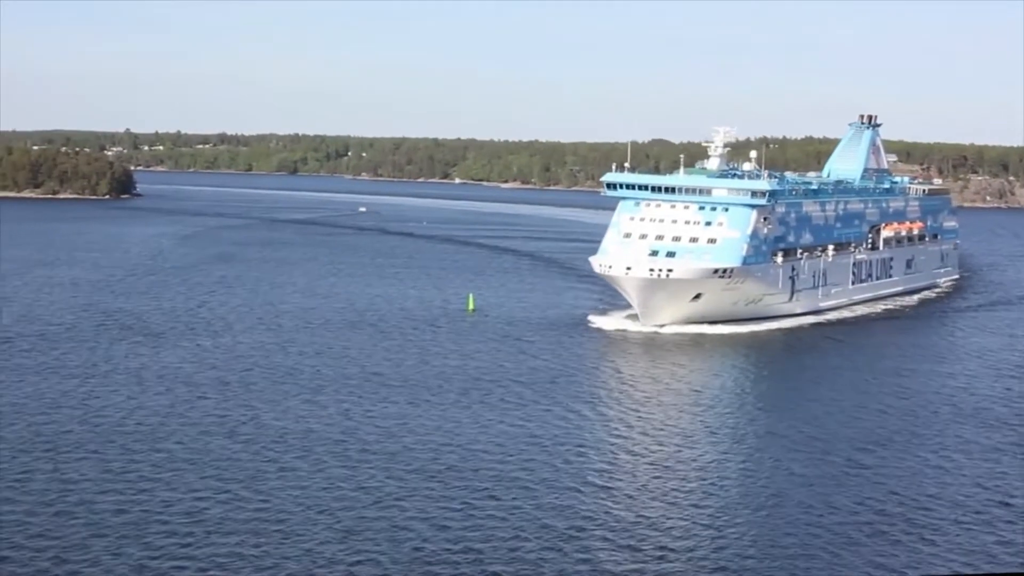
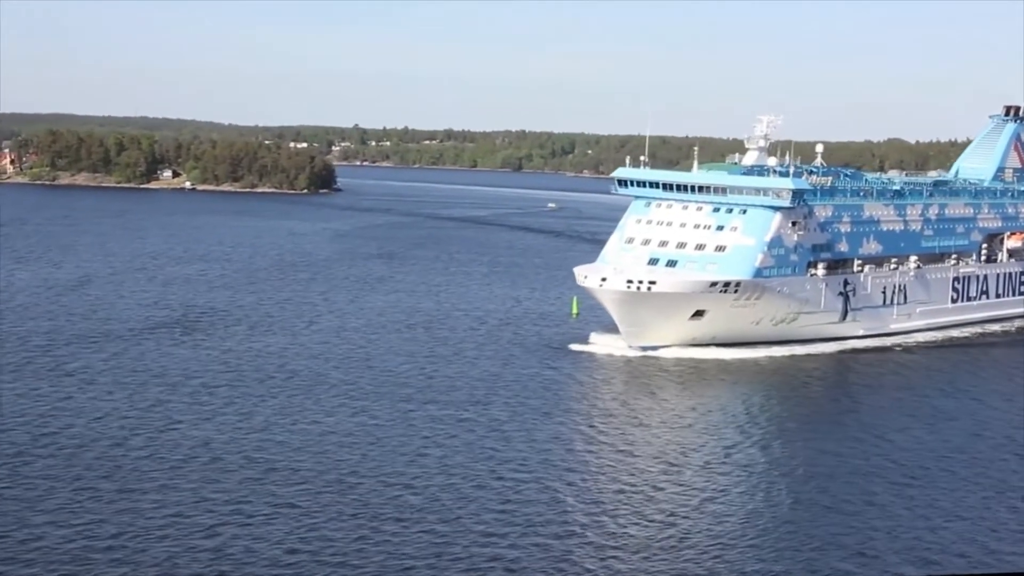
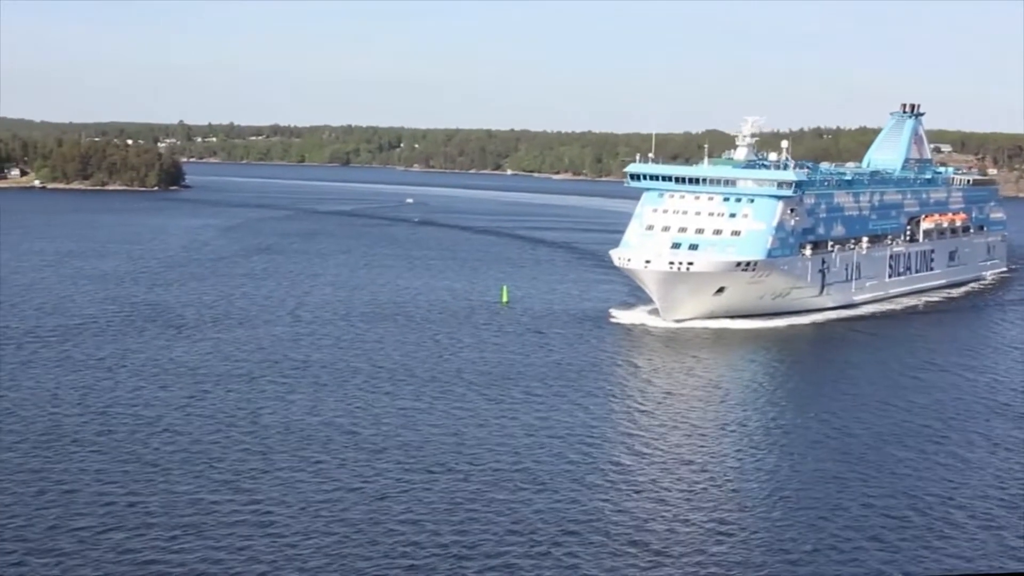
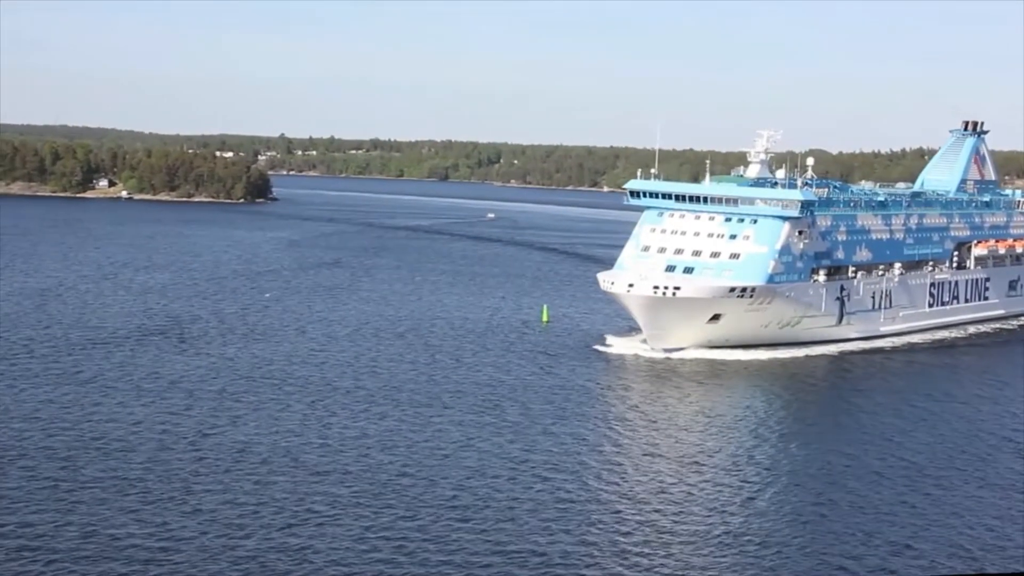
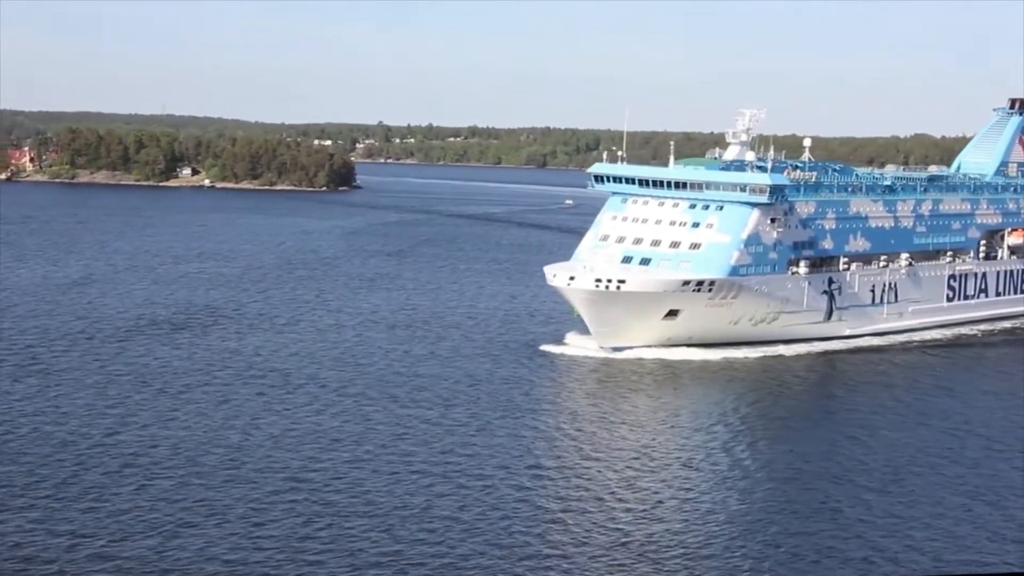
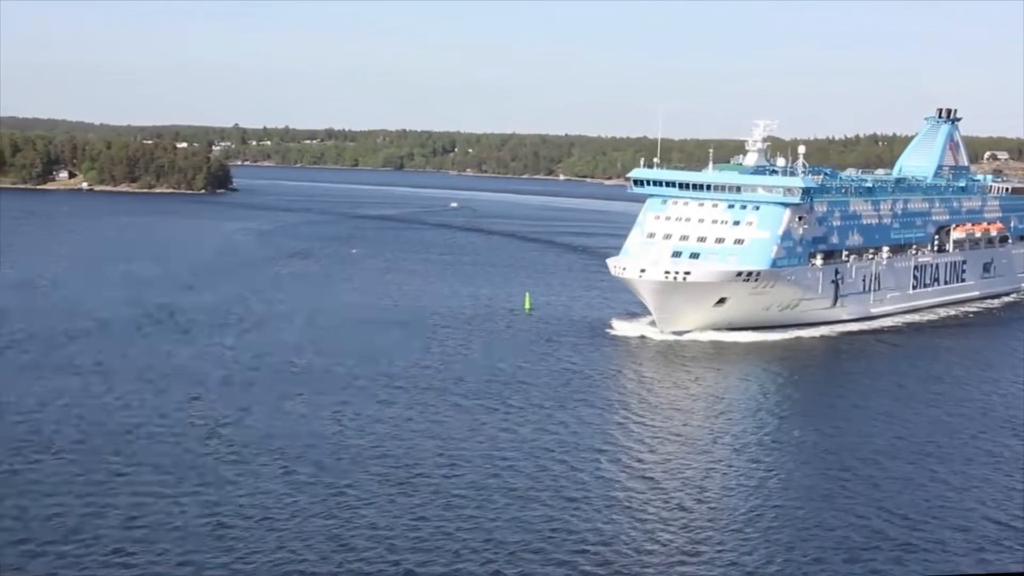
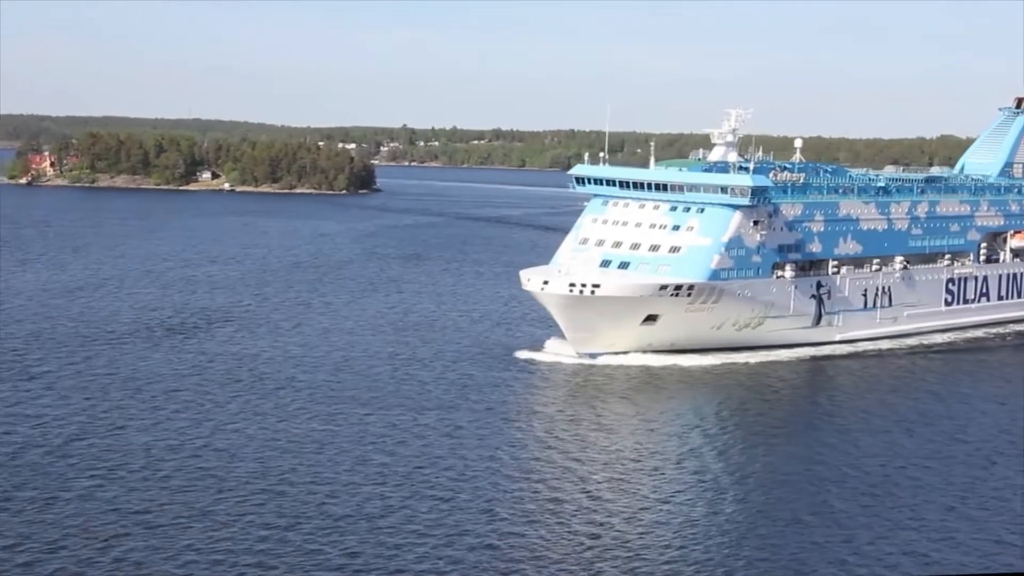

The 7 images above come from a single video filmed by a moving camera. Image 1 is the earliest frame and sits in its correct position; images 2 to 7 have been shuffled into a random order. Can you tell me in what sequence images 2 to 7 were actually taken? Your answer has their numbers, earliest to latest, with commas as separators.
3, 6, 4, 2, 5, 7
